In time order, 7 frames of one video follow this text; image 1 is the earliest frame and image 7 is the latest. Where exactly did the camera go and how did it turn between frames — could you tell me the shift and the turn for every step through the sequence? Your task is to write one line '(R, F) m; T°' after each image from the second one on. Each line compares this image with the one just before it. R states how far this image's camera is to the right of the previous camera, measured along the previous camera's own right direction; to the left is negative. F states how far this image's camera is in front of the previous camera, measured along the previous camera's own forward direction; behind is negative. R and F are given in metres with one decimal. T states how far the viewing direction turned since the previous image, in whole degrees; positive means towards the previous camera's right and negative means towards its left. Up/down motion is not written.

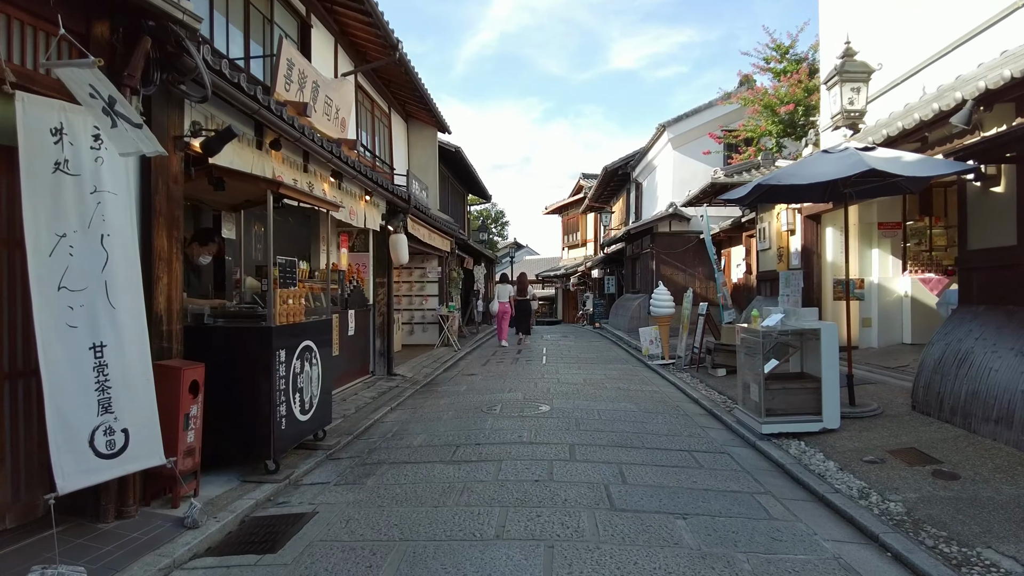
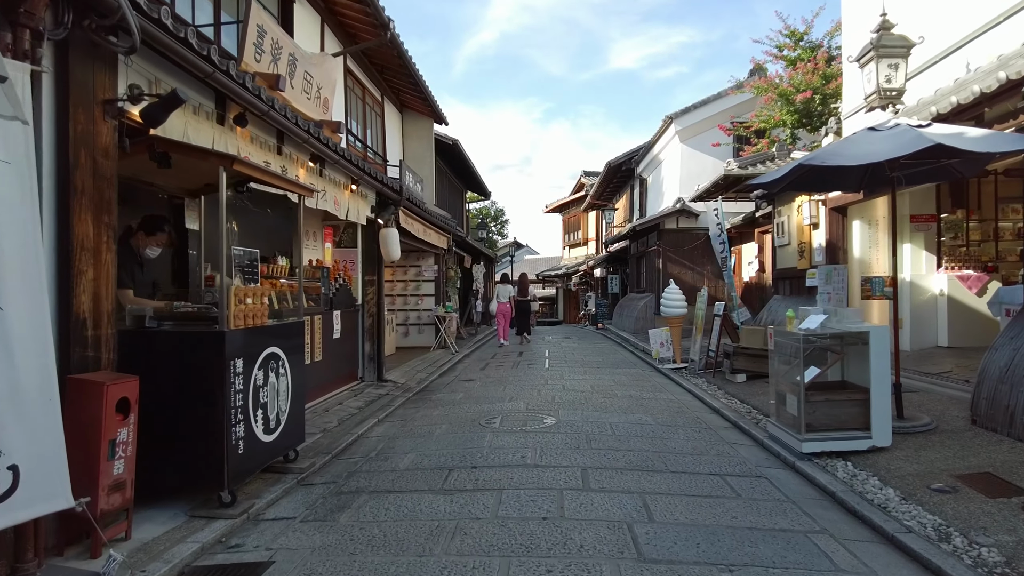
(0.0, +0.8) m; 0°
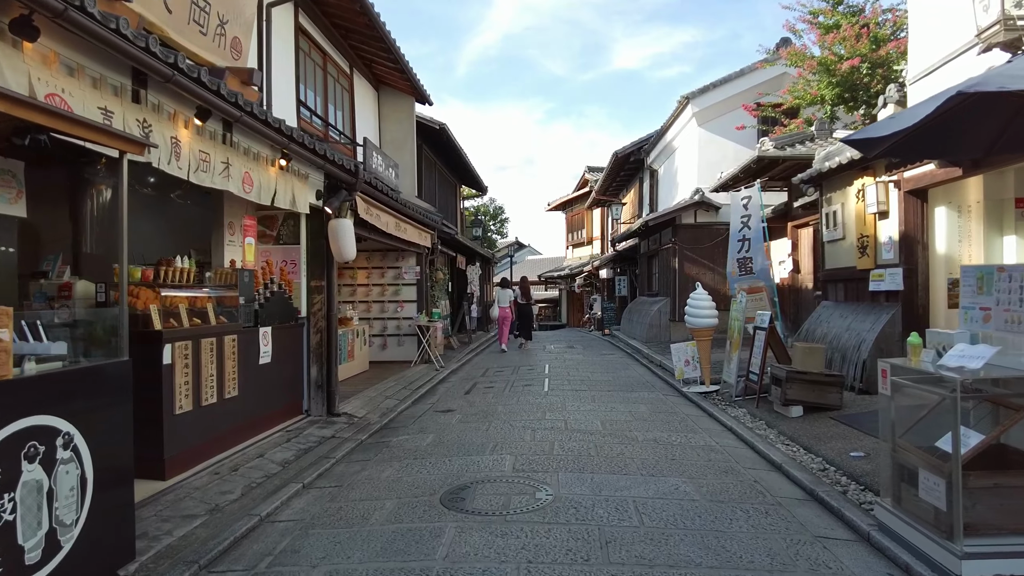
(+0.2, +2.0) m; 0°
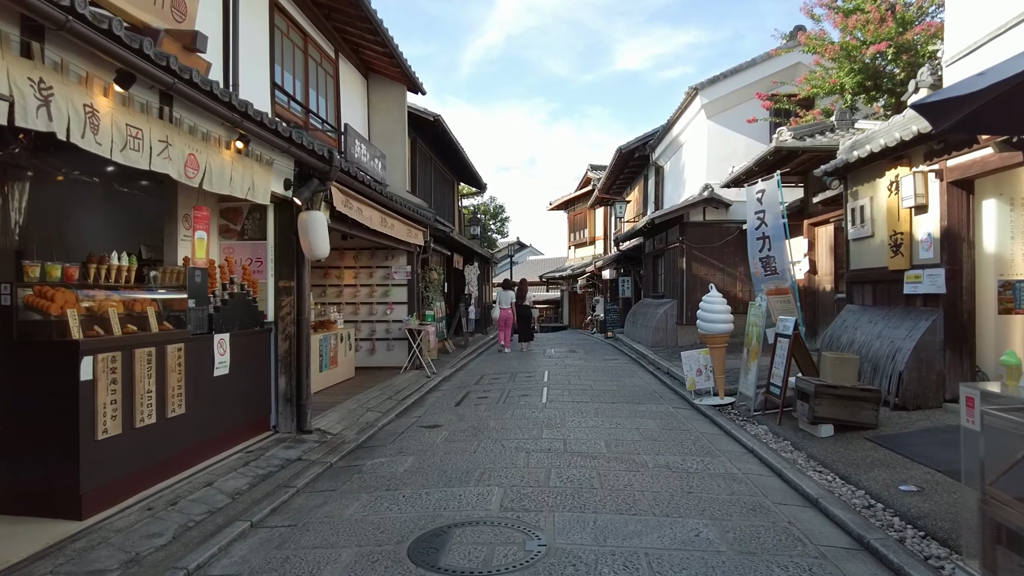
(+0.1, +0.8) m; 0°
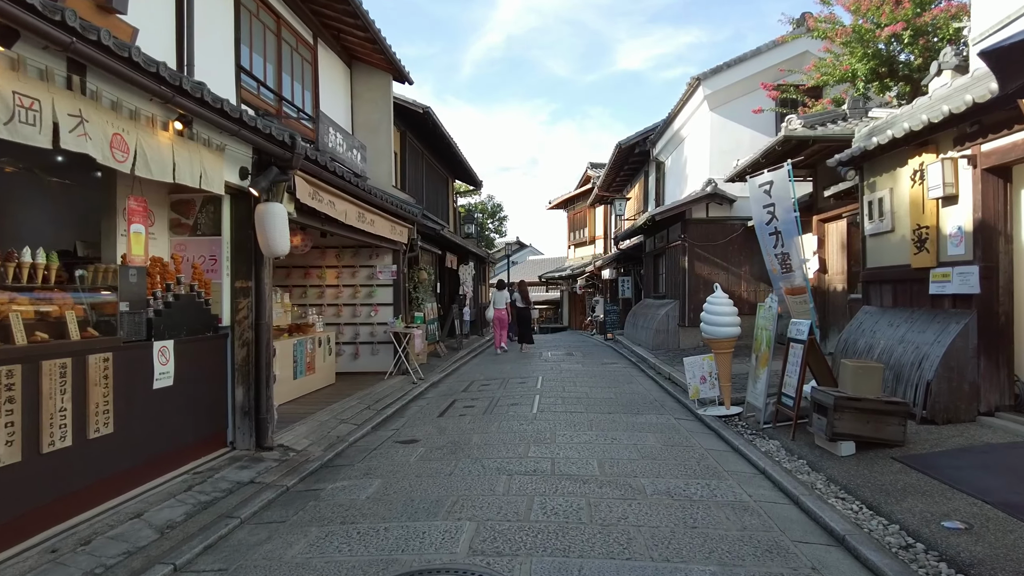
(+0.2, +0.7) m; 0°
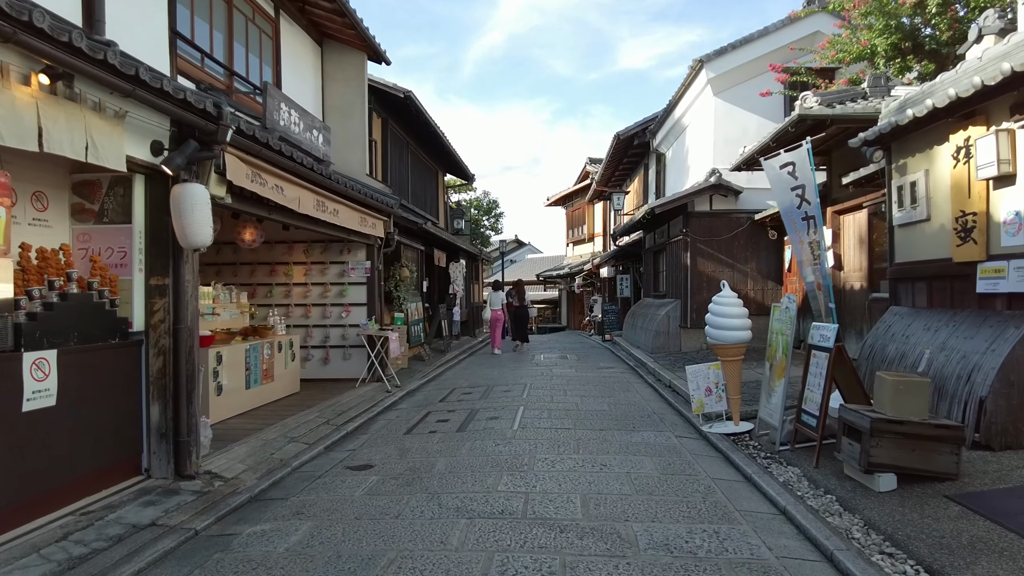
(+0.2, +1.0) m; 0°
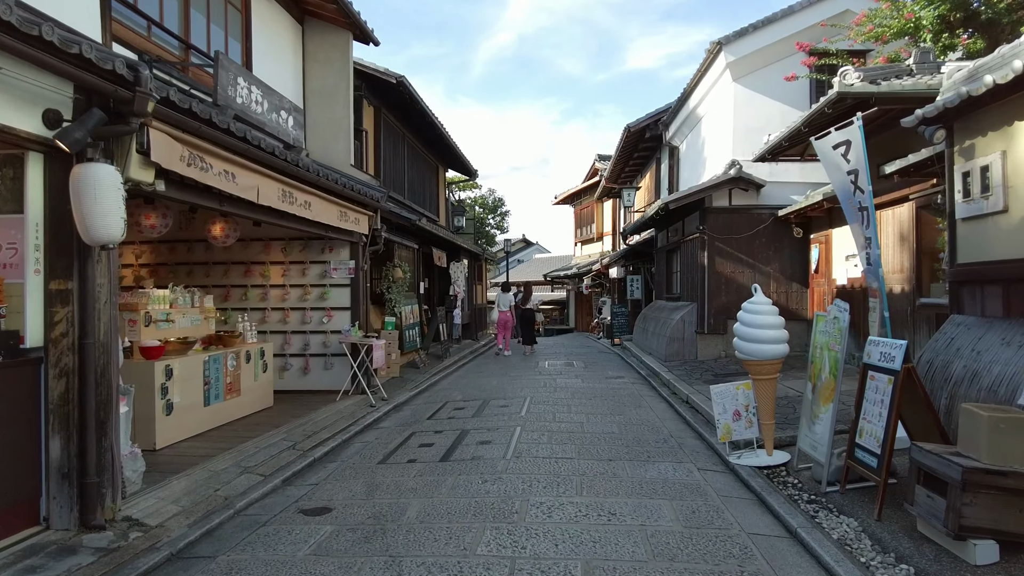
(+0.1, +1.0) m; -1°
